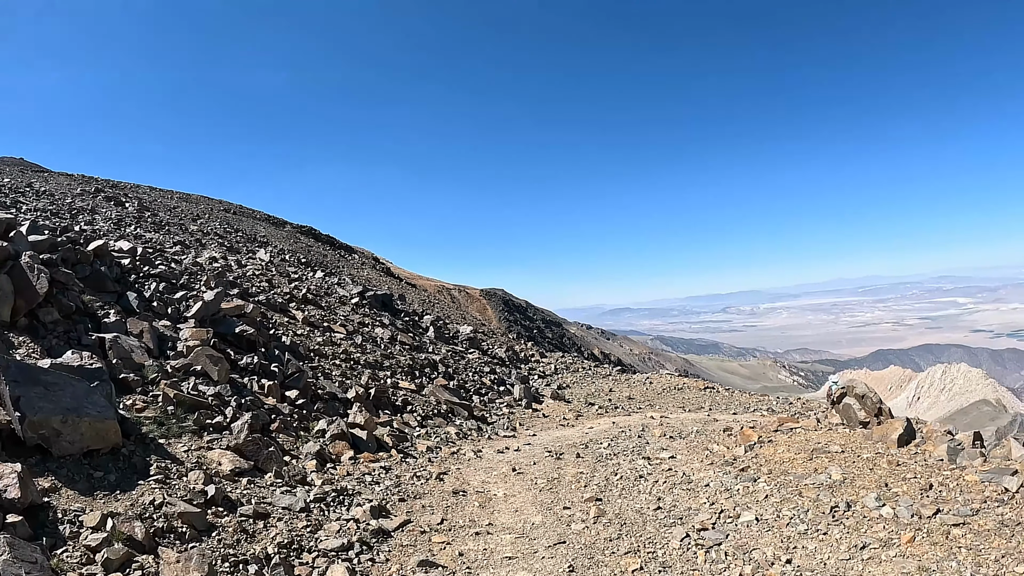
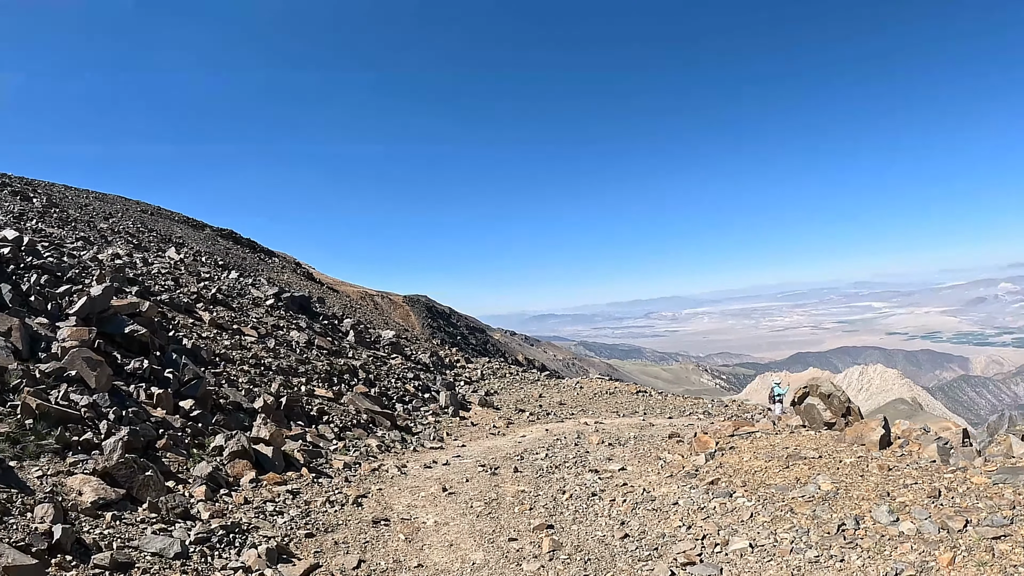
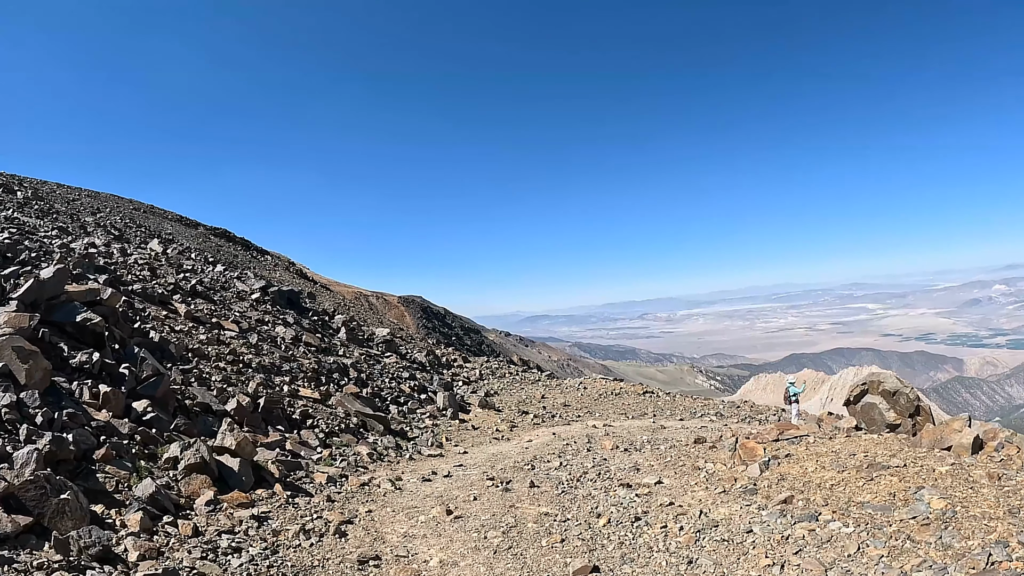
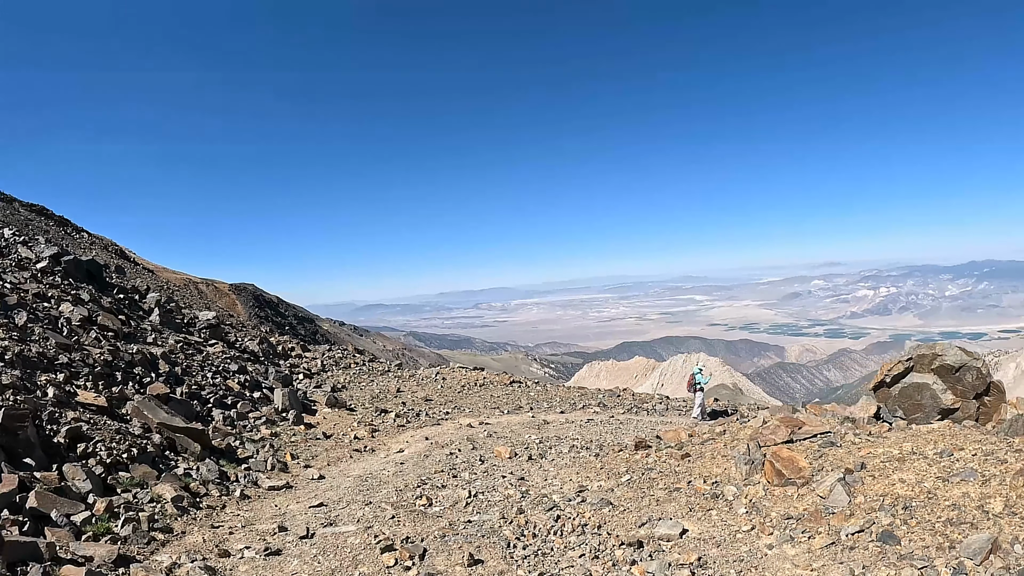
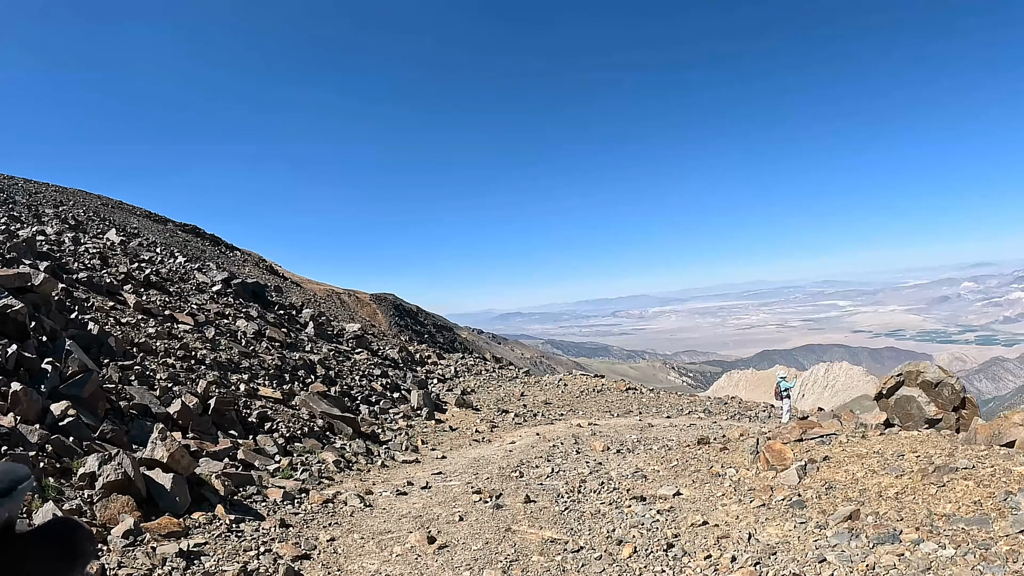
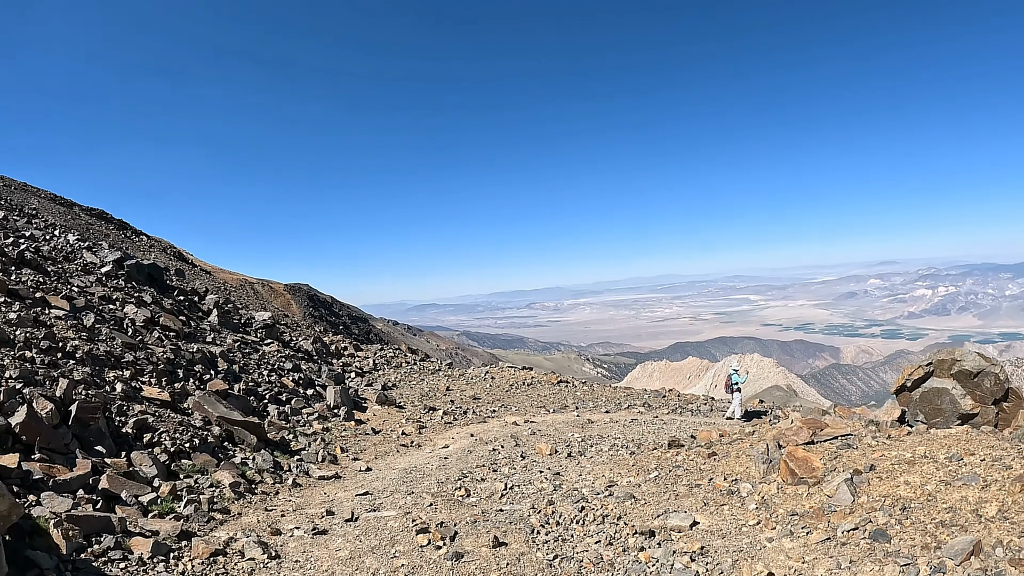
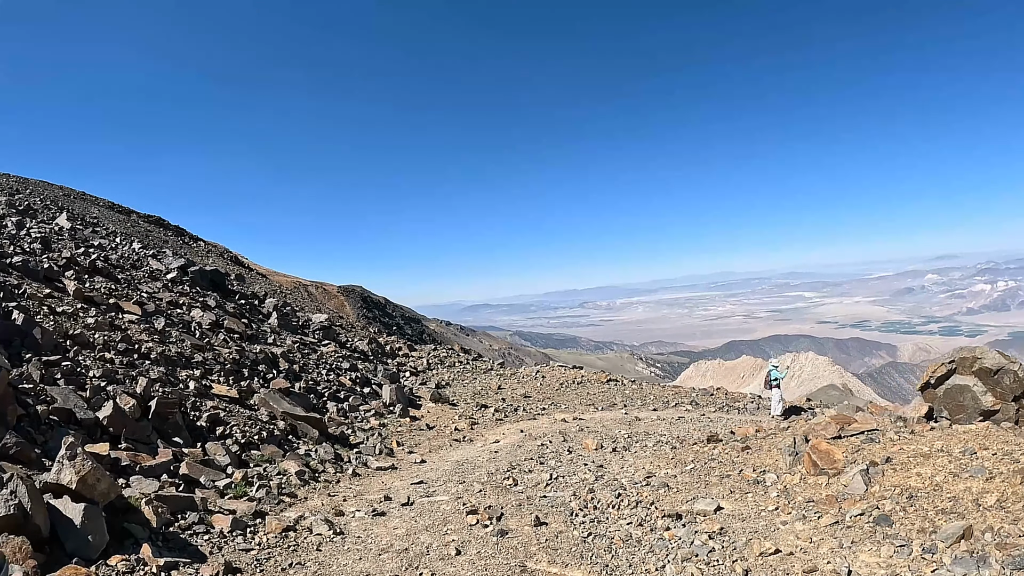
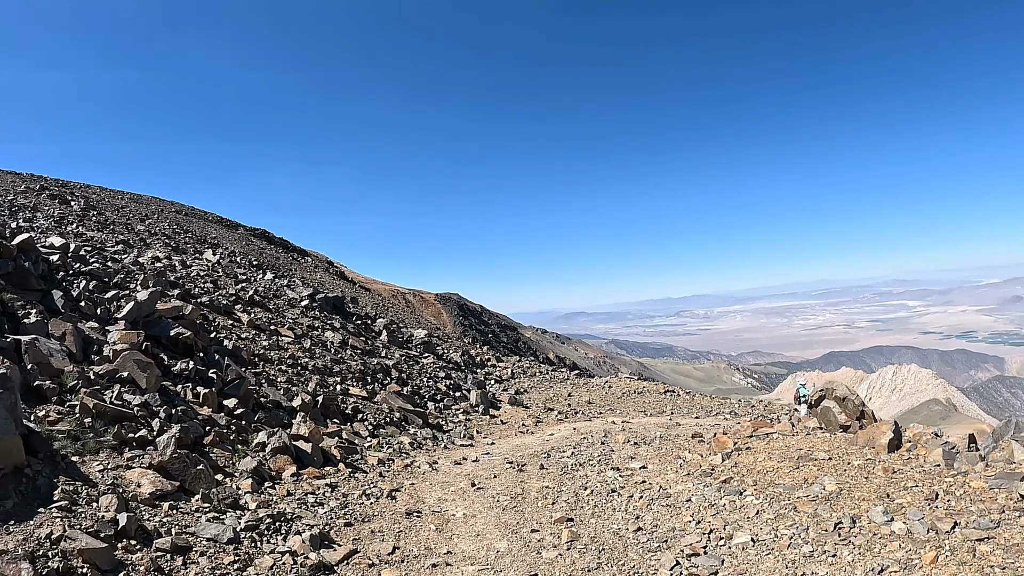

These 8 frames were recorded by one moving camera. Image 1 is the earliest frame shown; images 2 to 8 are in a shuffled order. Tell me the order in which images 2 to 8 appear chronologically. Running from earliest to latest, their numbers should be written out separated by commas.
8, 2, 3, 5, 7, 6, 4
